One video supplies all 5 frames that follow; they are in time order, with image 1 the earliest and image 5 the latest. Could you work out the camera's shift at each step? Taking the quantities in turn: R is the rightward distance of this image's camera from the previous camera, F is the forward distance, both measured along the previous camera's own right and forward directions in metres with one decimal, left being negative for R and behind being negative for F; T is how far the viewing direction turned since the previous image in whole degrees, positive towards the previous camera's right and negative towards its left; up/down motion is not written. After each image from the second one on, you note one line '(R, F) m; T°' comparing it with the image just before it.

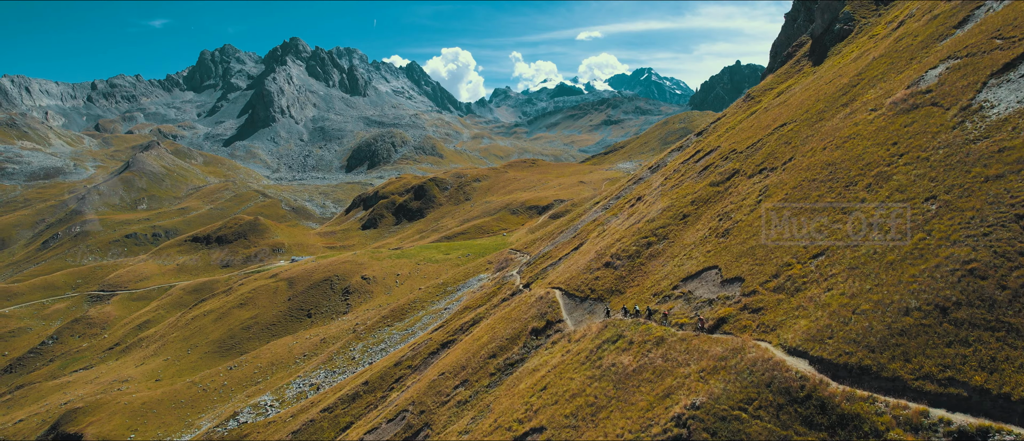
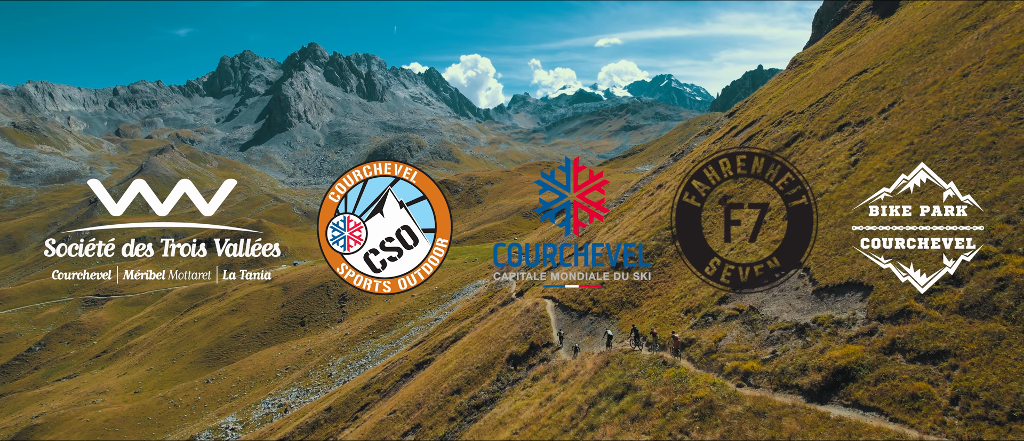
(+3.9, +13.1) m; -3°
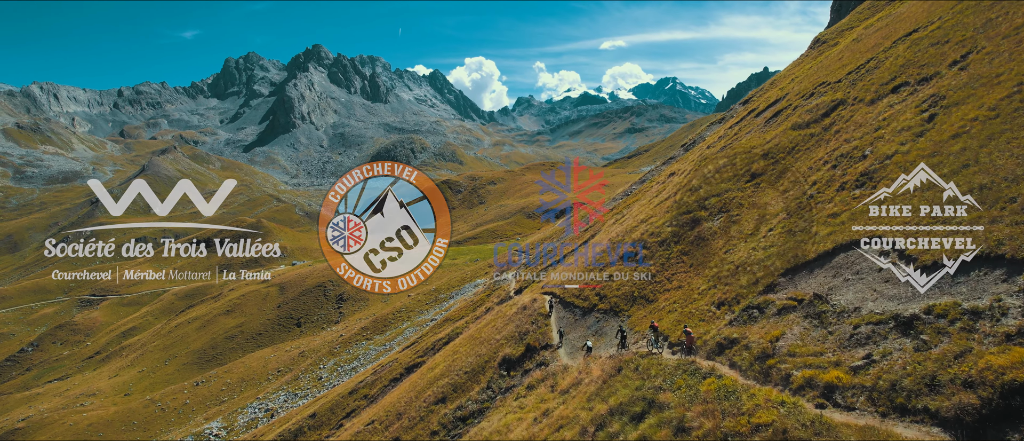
(+0.8, +4.7) m; -1°
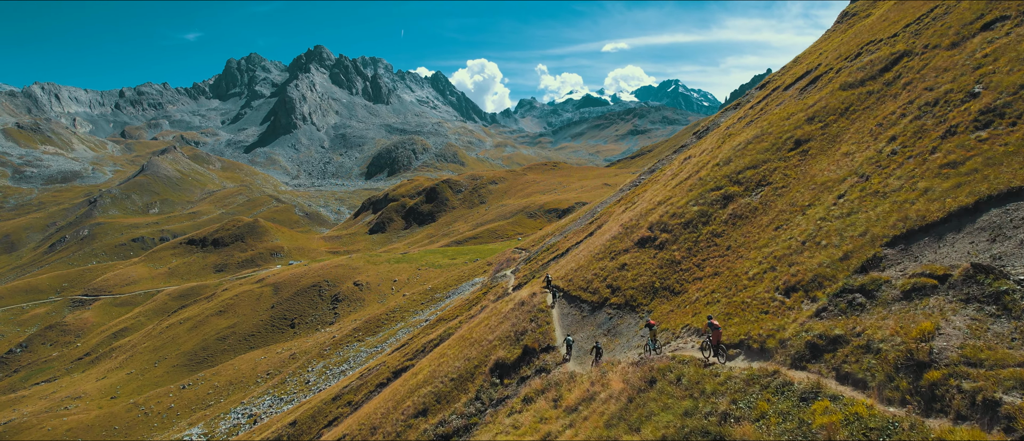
(+0.5, +5.0) m; 0°
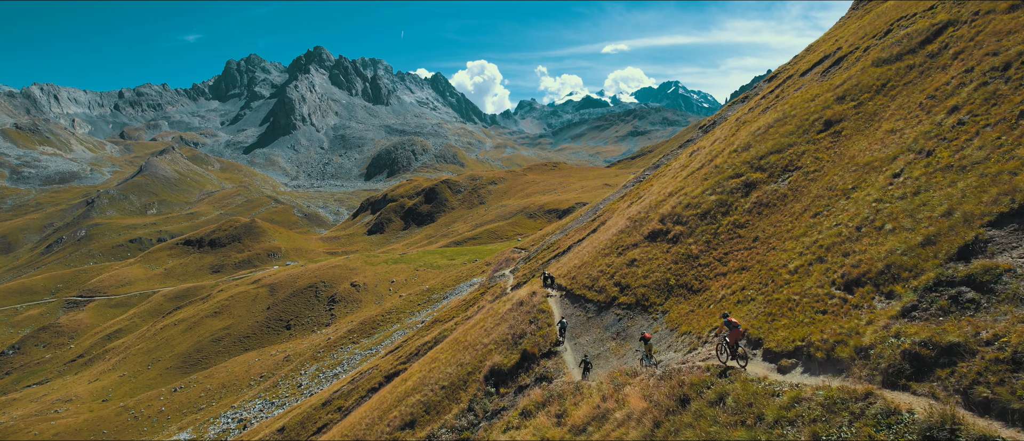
(+0.2, +2.6) m; 0°
